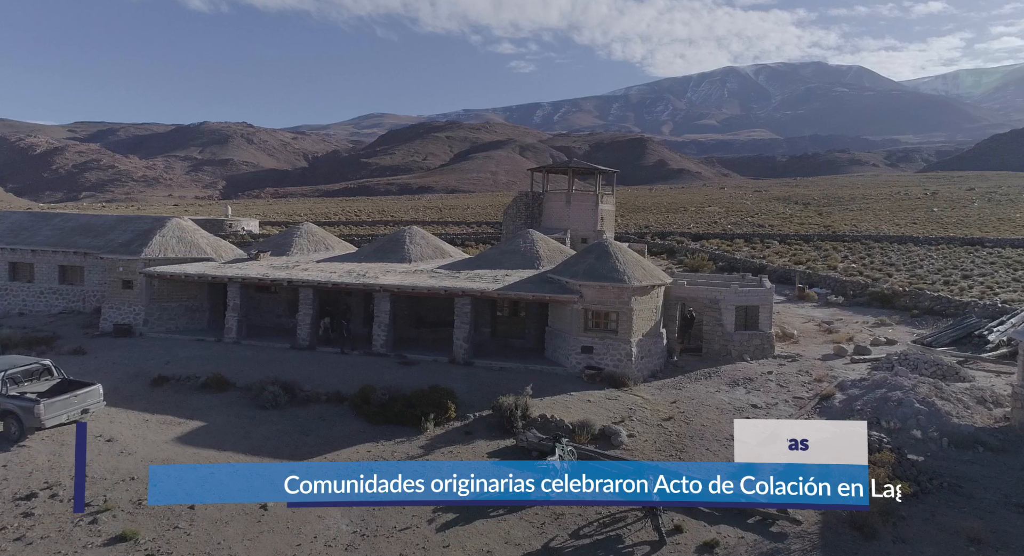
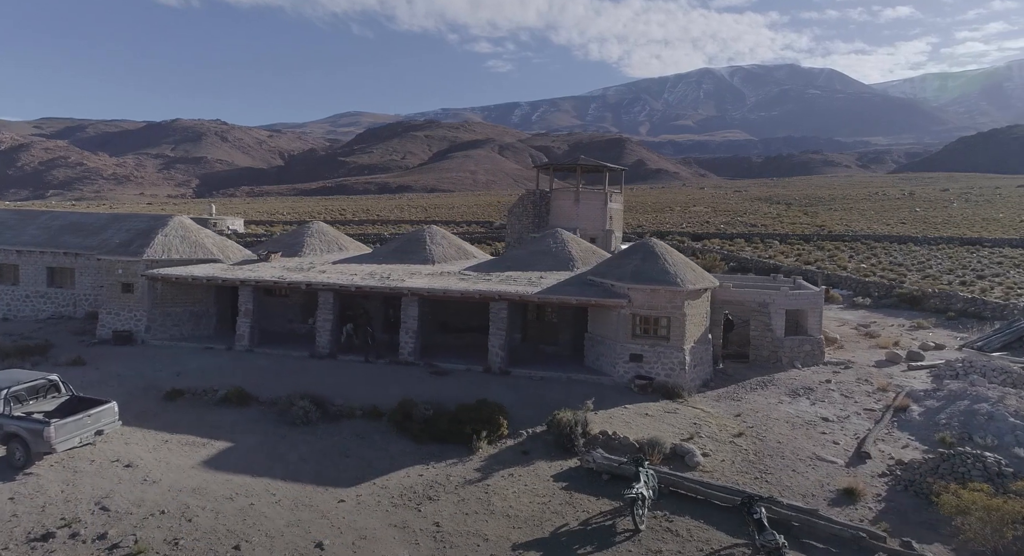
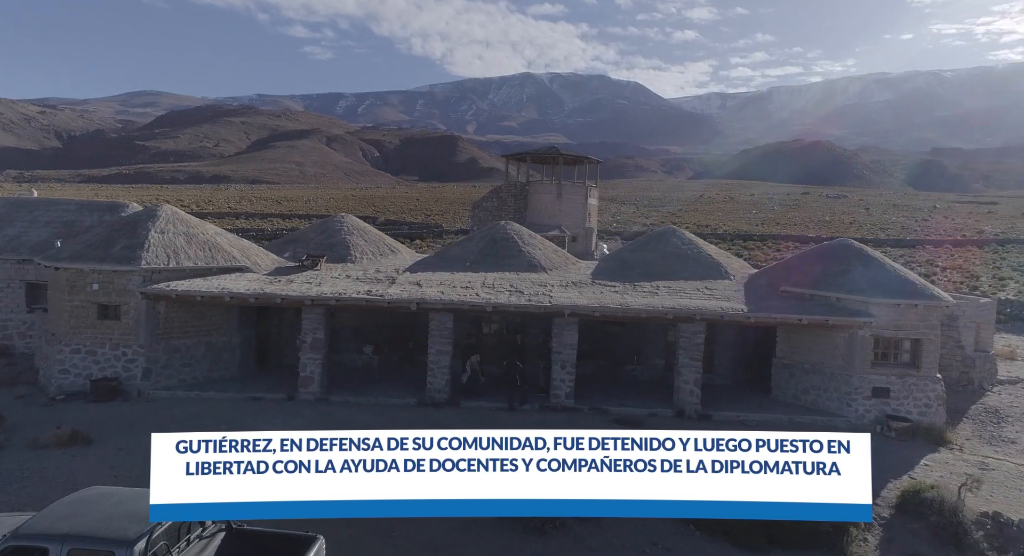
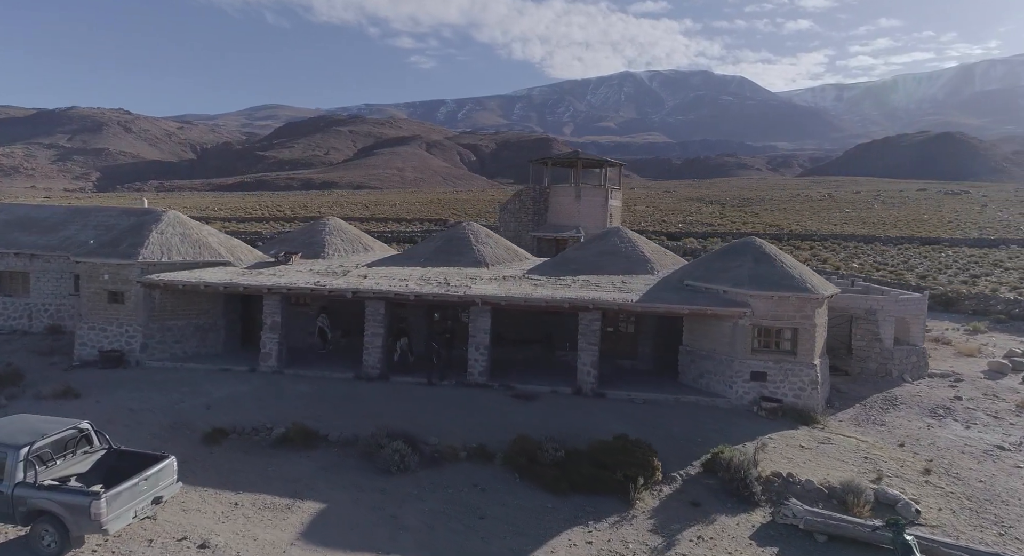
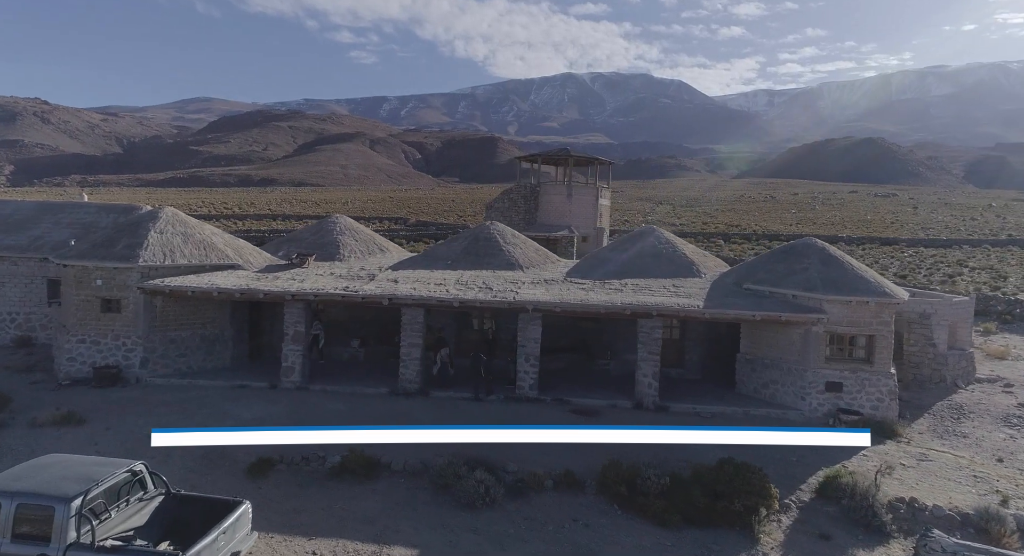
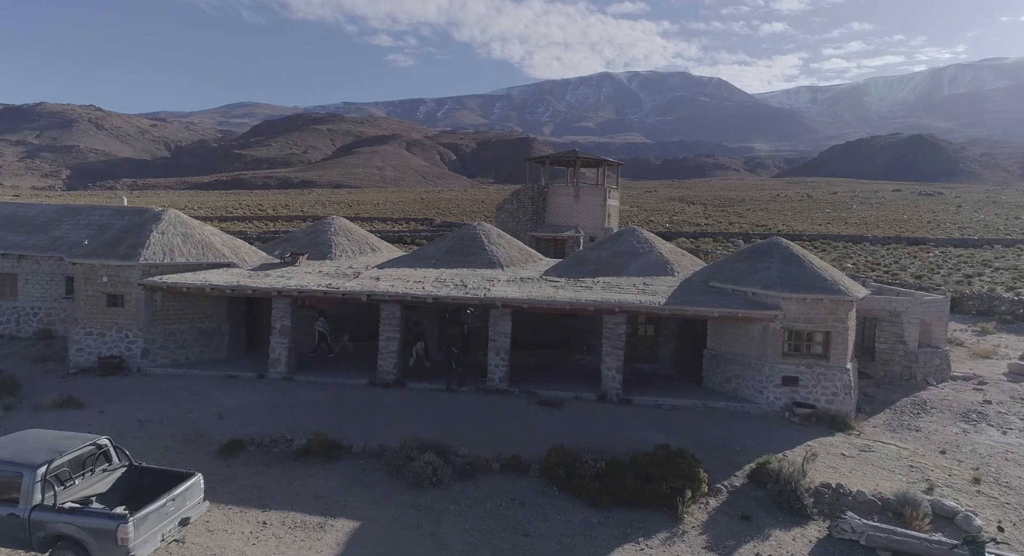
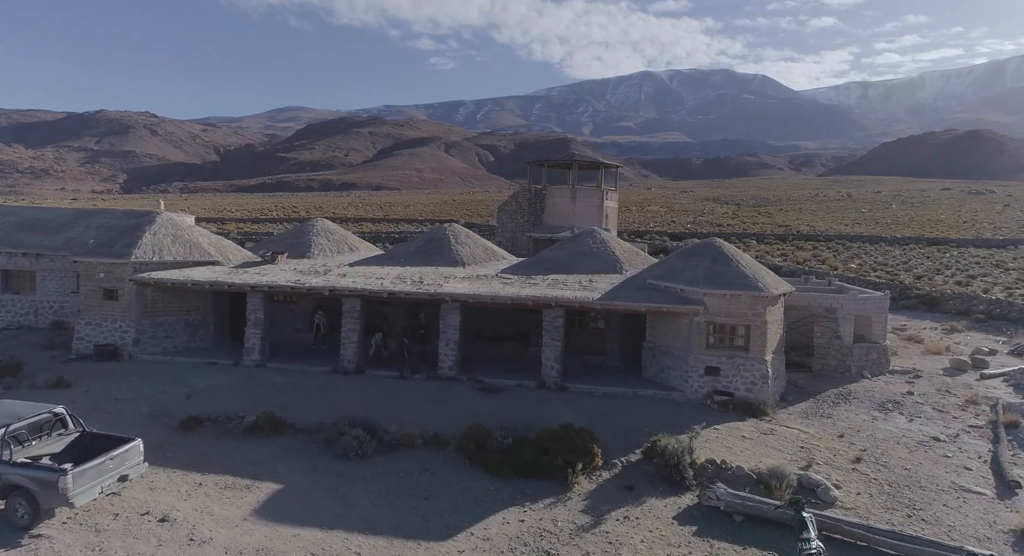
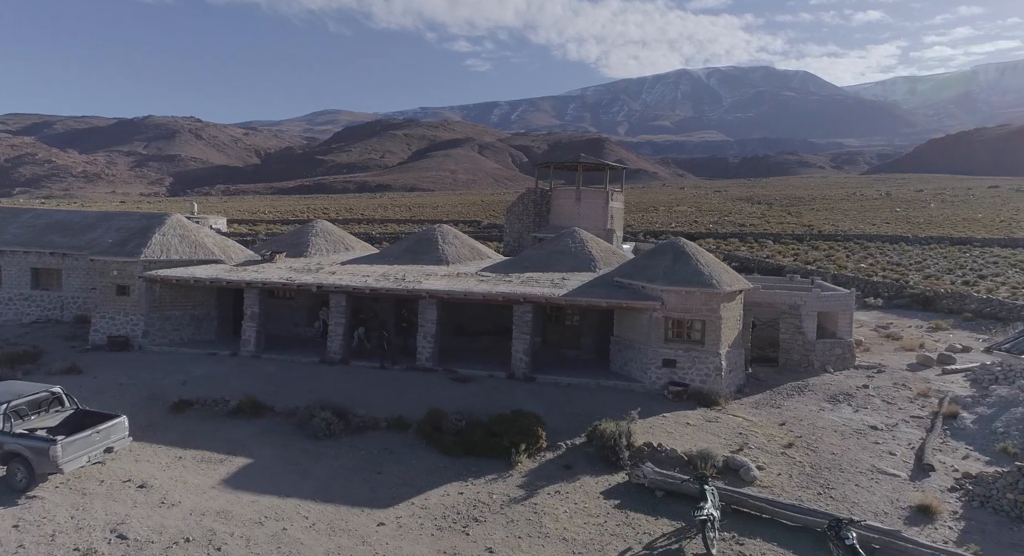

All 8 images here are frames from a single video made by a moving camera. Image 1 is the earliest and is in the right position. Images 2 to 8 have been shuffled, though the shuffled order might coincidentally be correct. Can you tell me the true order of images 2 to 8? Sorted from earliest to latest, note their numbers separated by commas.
2, 8, 7, 4, 6, 5, 3
